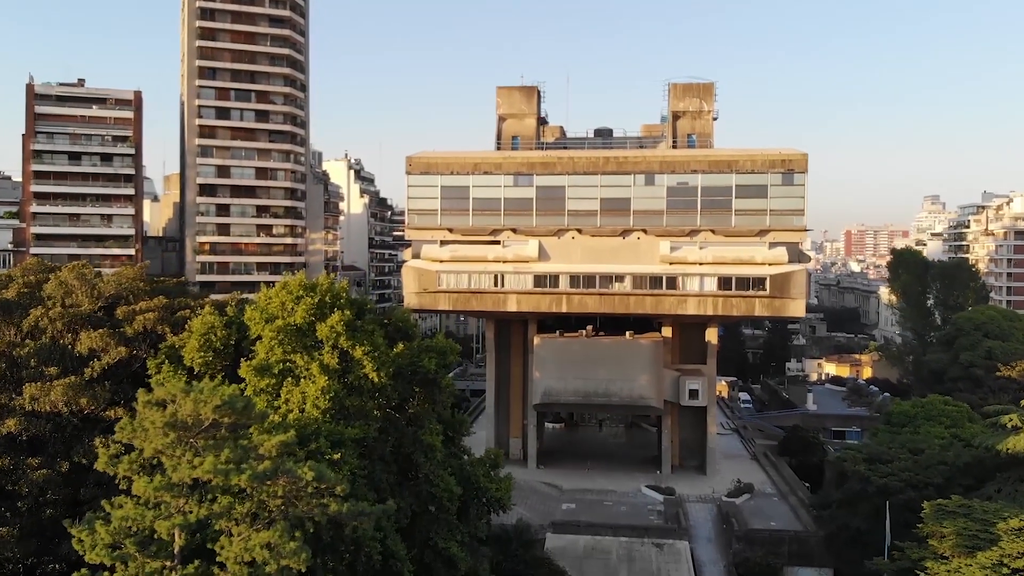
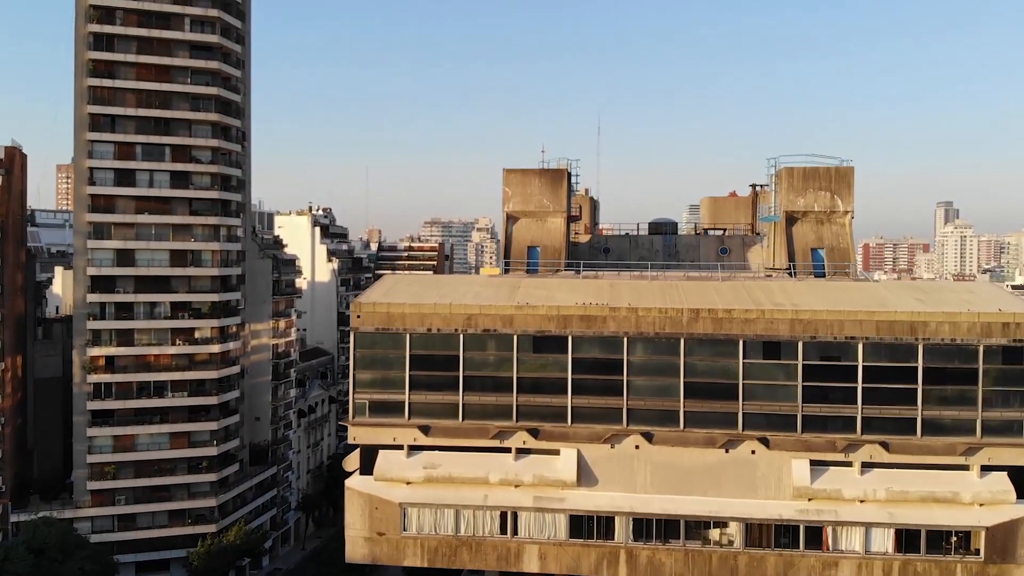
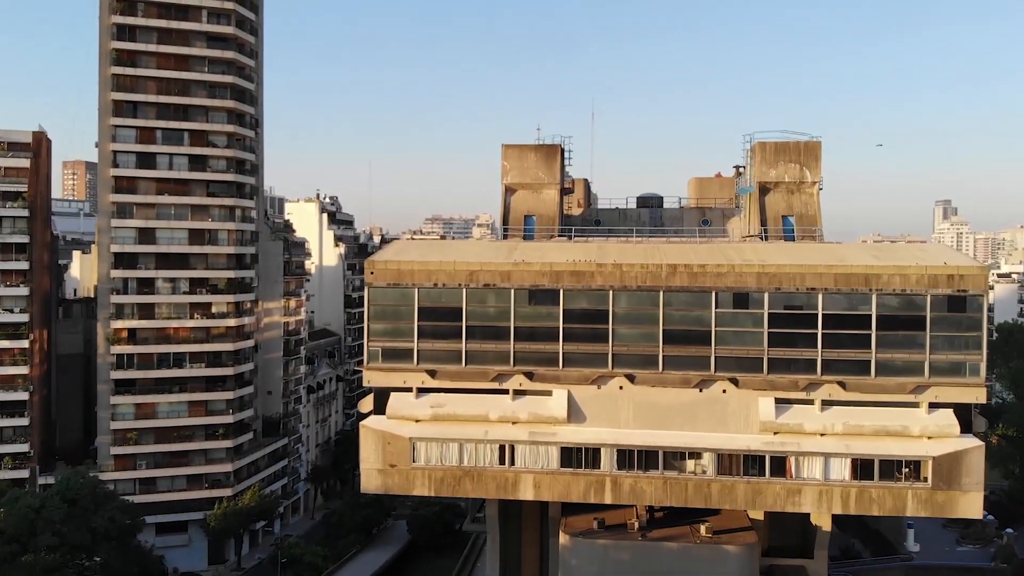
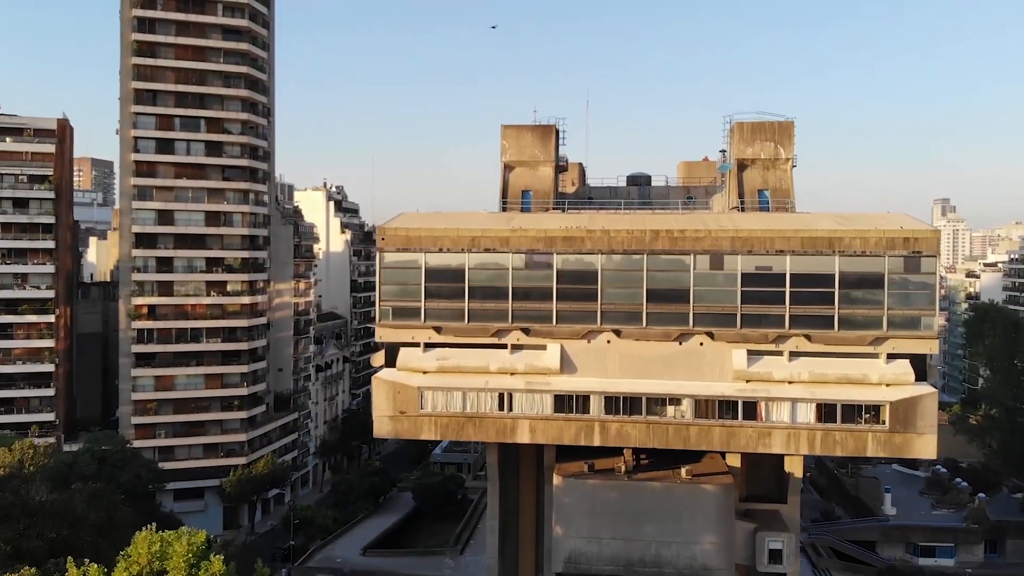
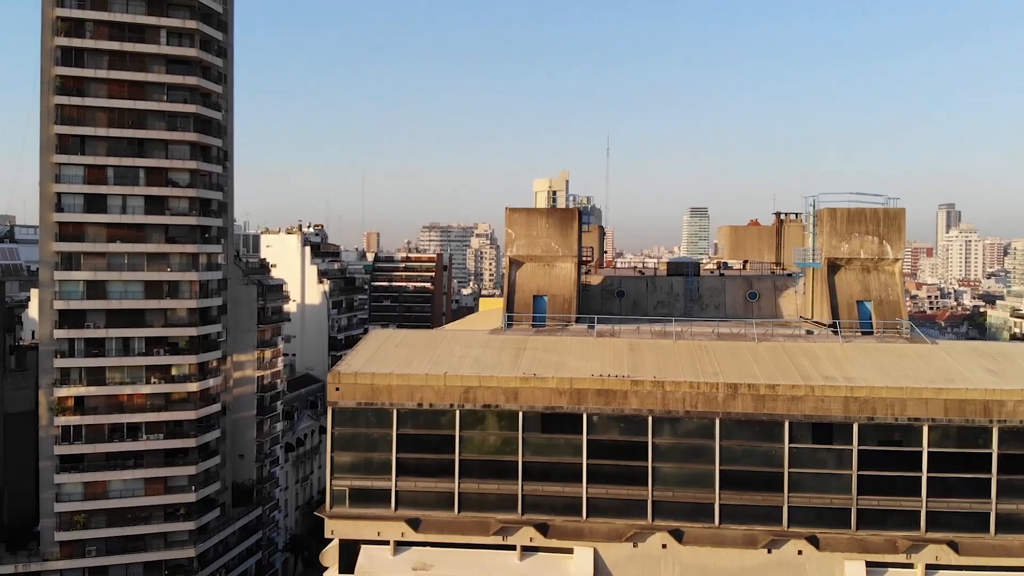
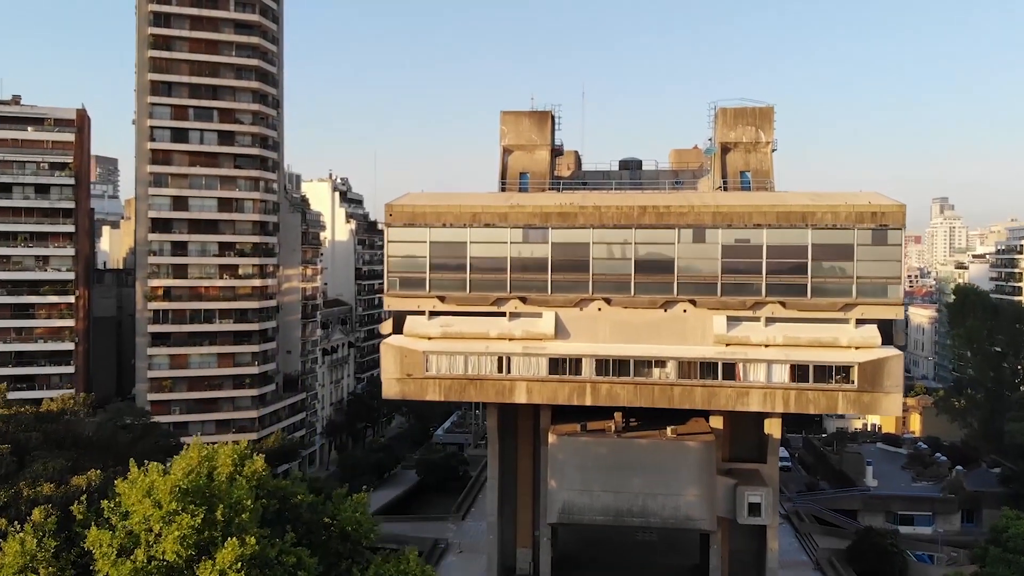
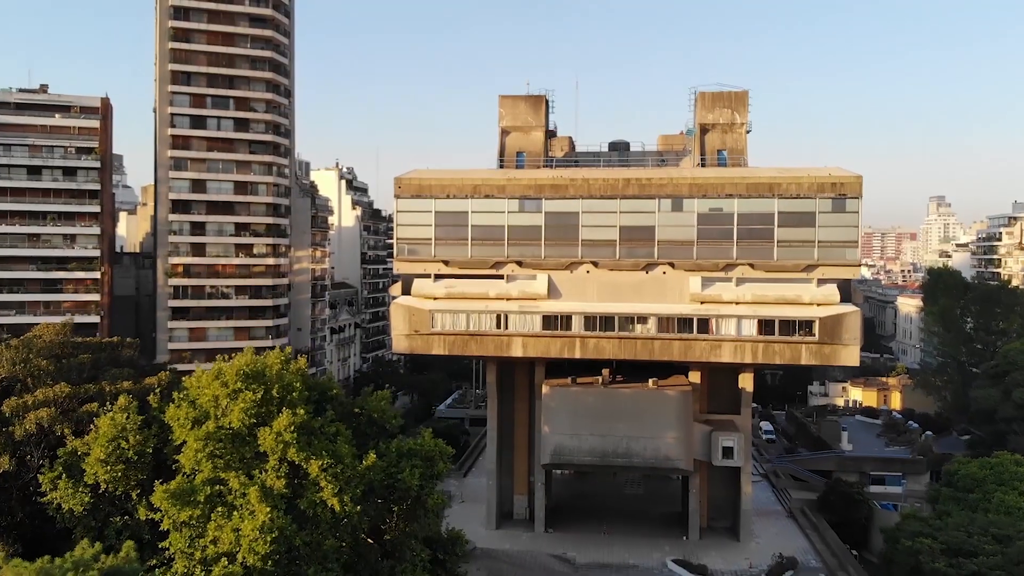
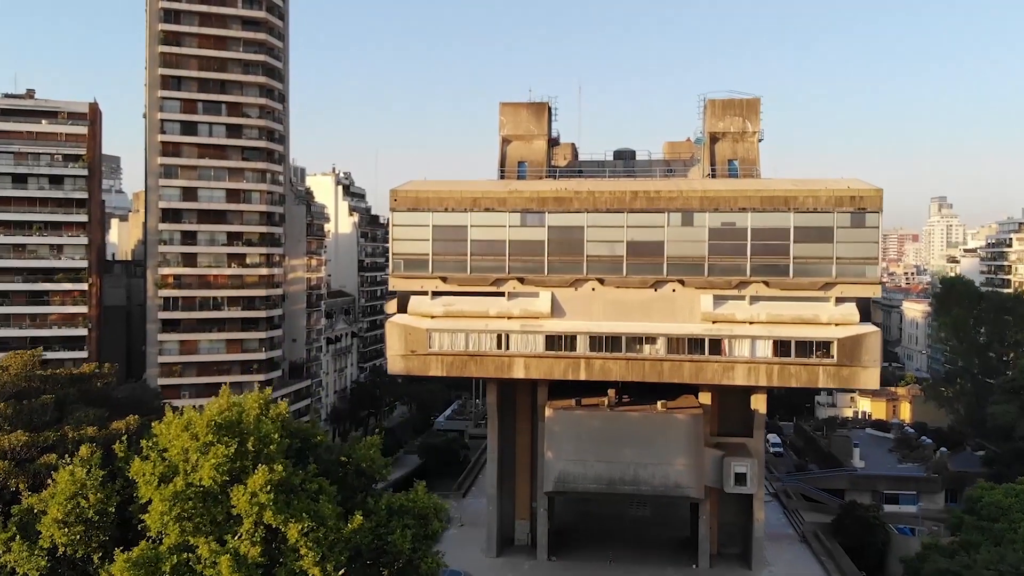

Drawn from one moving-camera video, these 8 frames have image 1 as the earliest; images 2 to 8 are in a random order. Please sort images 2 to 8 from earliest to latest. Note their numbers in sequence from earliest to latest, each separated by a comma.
7, 8, 6, 4, 3, 2, 5
